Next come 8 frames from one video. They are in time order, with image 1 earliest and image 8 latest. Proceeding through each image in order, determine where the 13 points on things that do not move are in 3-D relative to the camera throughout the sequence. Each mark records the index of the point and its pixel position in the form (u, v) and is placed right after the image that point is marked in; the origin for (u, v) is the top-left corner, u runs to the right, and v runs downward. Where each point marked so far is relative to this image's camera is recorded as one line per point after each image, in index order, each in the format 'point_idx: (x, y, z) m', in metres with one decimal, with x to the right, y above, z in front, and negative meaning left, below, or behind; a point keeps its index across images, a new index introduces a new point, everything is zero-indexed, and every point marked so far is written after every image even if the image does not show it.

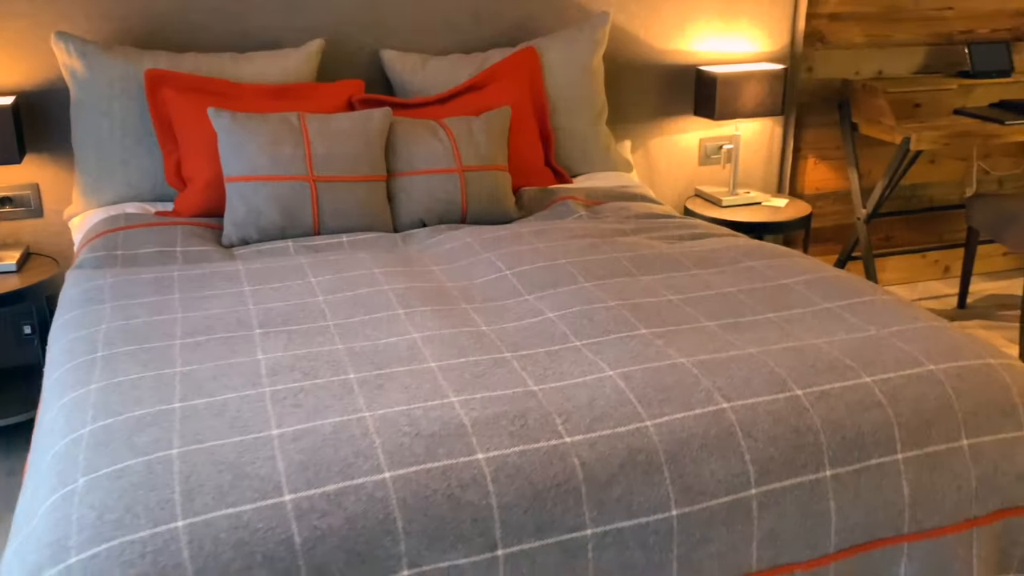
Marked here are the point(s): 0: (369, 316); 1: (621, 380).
0: (-0.3, -0.1, +1.6) m
1: (+0.2, -0.1, +1.3) m
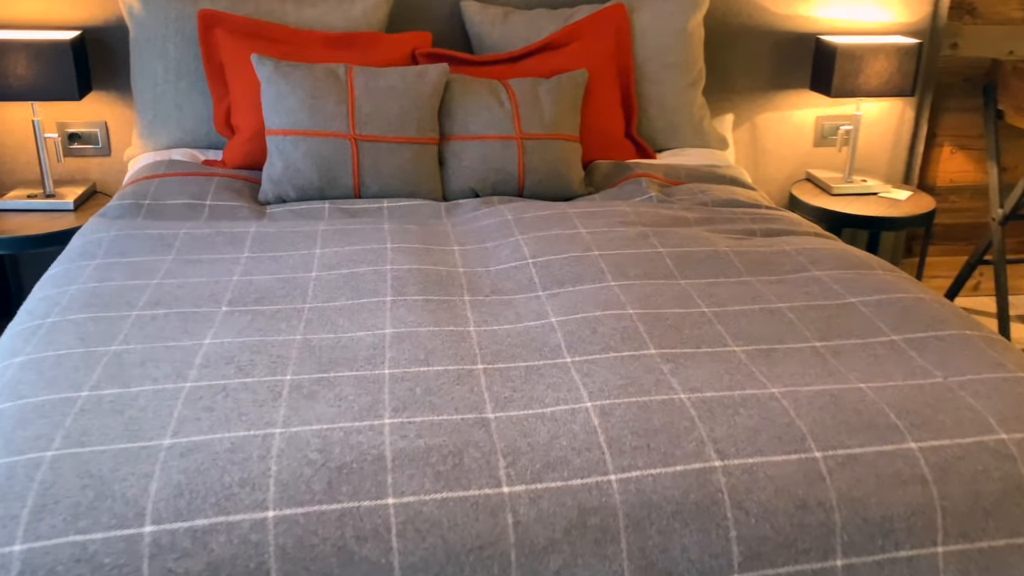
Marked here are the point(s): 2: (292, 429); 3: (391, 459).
0: (-0.3, 0.0, +1.5) m
1: (+0.1, -0.2, +1.1) m
2: (-0.3, -0.2, +1.1) m
3: (-0.2, -0.2, +1.0) m
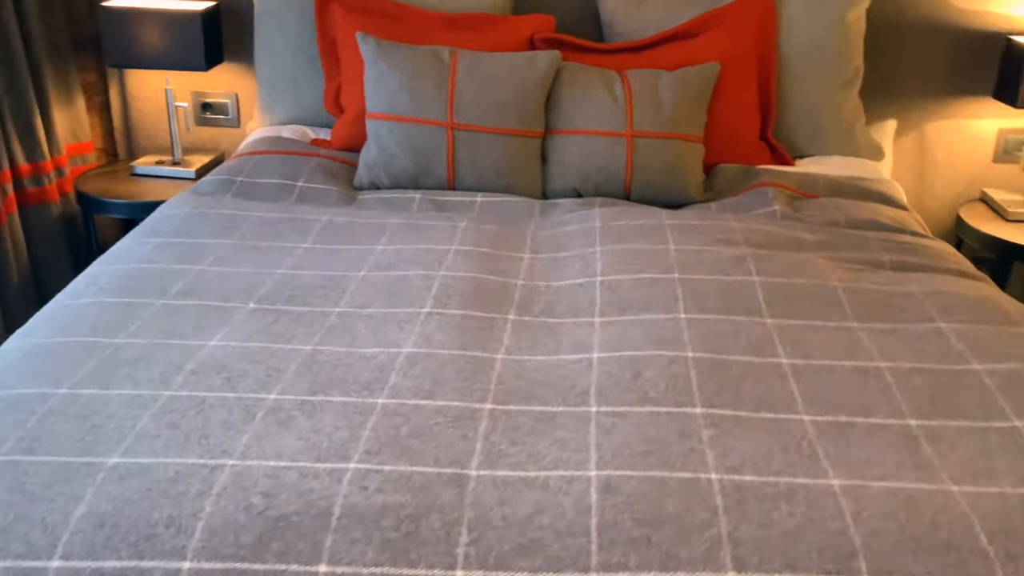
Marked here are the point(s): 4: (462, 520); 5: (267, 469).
0: (-0.2, 0.0, +1.3) m
1: (+0.1, -0.2, +0.9) m
2: (-0.3, -0.2, +1.0) m
3: (-0.2, -0.2, +0.9) m
4: (-0.1, -0.2, +0.9) m
5: (-0.3, -0.2, +1.0) m
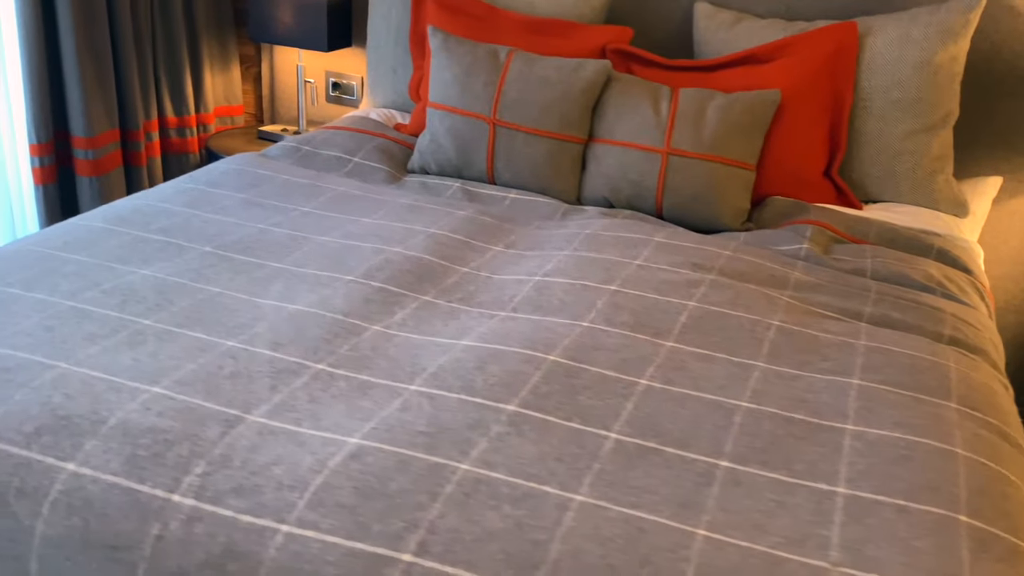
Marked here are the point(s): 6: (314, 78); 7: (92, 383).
0: (-0.3, 0.0, +1.5) m
1: (-0.2, -0.2, +1.0) m
2: (-0.6, -0.1, +1.1) m
3: (-0.5, -0.2, +1.0) m
4: (-0.3, -0.2, +1.0) m
5: (-0.5, -0.1, +1.1) m
6: (-0.7, +0.7, +2.9) m
7: (-0.5, -0.1, +1.1) m
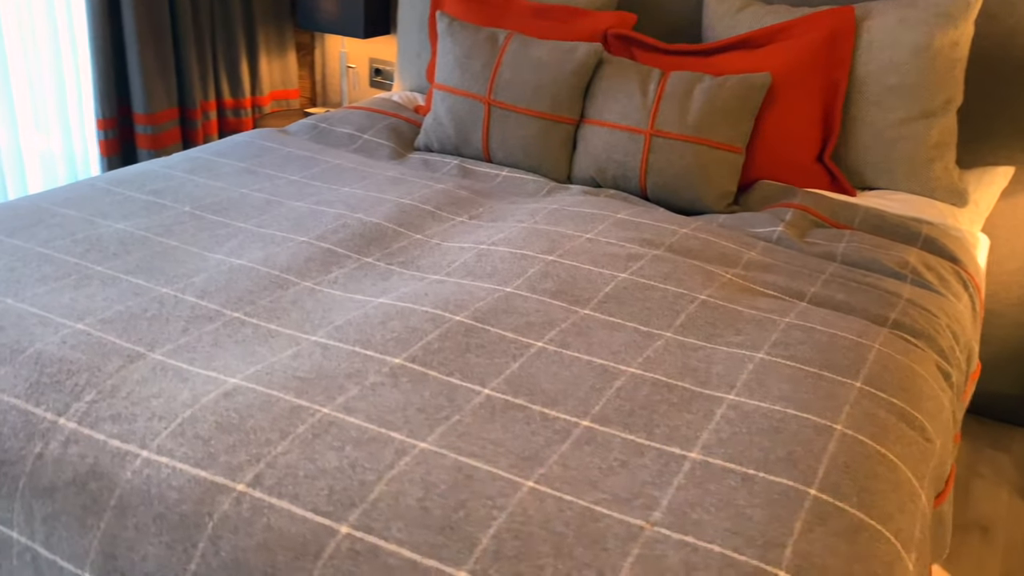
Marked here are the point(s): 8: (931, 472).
0: (-0.4, +0.1, +1.5) m
1: (-0.3, -0.1, +1.0) m
2: (-0.7, 0.0, +1.2) m
3: (-0.6, -0.1, +1.1) m
4: (-0.5, -0.1, +1.1) m
5: (-0.7, 0.0, +1.2) m
6: (-0.5, +0.8, +3.0) m
7: (-0.7, 0.0, +1.2) m
8: (+0.5, -0.2, +1.0) m
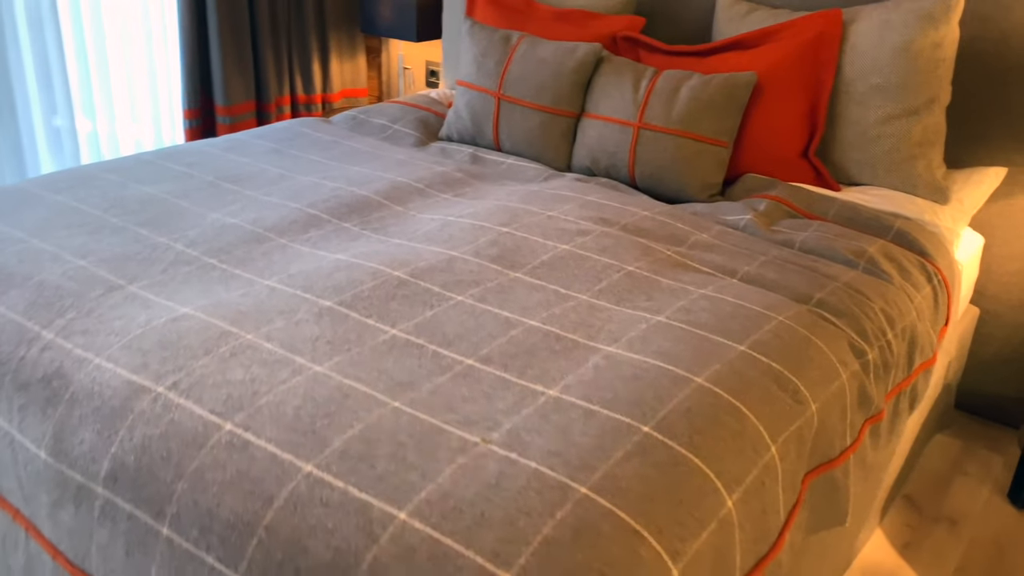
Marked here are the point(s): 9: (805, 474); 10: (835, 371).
0: (-0.5, +0.2, +1.7) m
1: (-0.5, 0.0, +1.2) m
2: (-0.8, +0.1, +1.4) m
3: (-0.7, 0.0, +1.3) m
4: (-0.6, 0.0, +1.3) m
5: (-0.8, +0.1, +1.4) m
6: (-0.4, +0.8, +3.2) m
7: (-0.8, +0.1, +1.4) m
8: (+0.4, -0.2, +1.1) m
9: (+0.4, -0.2, +1.1) m
10: (+0.5, -0.1, +1.2) m
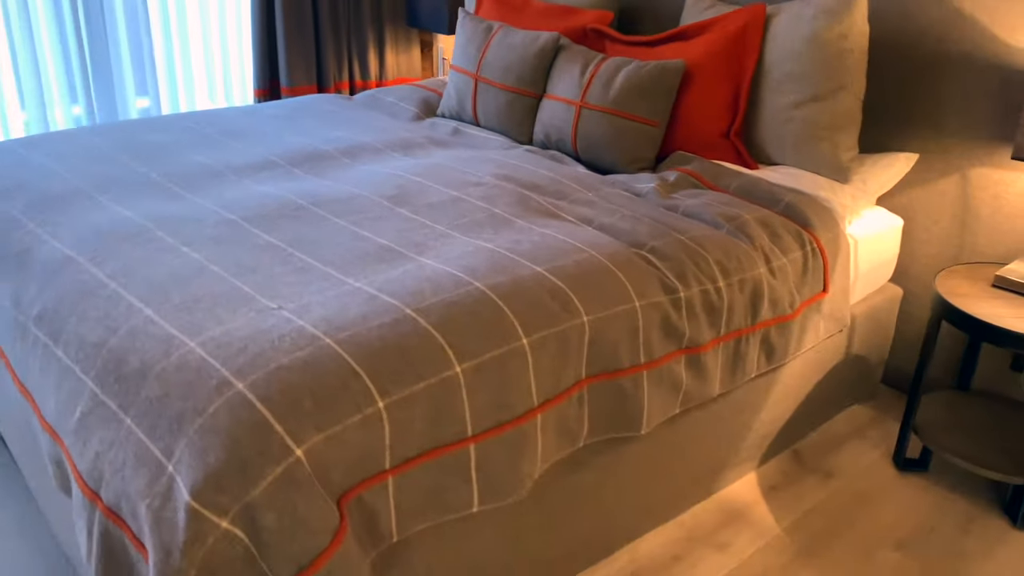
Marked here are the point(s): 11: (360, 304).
0: (-0.6, +0.3, +2.1) m
1: (-0.7, +0.1, +1.6) m
2: (-1.0, +0.3, +1.9) m
3: (-0.9, +0.2, +1.7) m
4: (-0.9, +0.2, +1.6) m
5: (-1.0, +0.3, +1.8) m
6: (-0.2, +0.9, +3.5) m
7: (-1.0, +0.2, +1.8) m
8: (+0.1, -0.1, +1.3) m
9: (+0.1, -0.1, +1.4) m
10: (+0.2, 0.0, +1.4) m
11: (-0.2, 0.0, +1.2) m
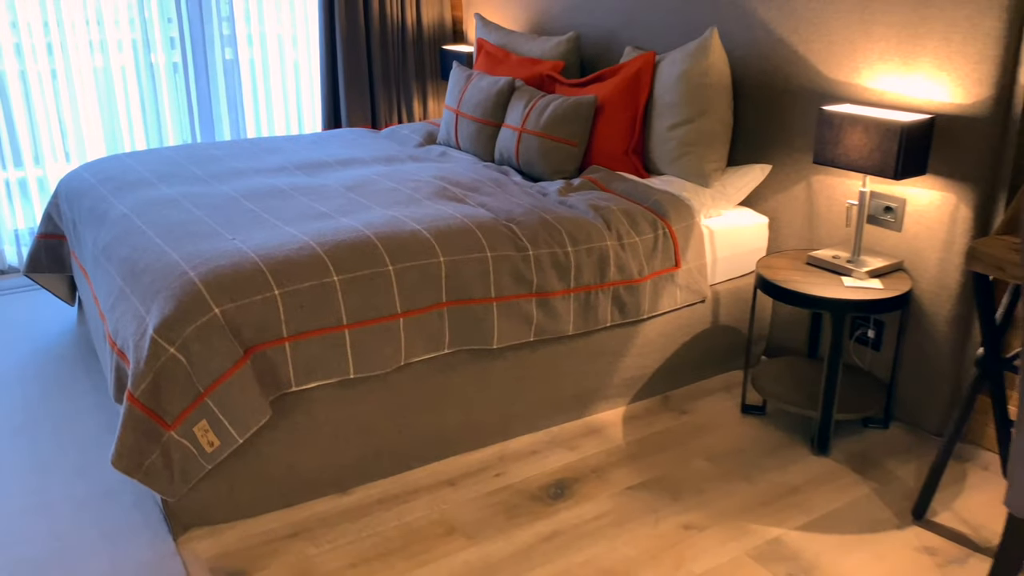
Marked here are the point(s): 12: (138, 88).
0: (-0.7, +0.4, +2.8) m
1: (-0.9, +0.3, +2.3) m
2: (-1.1, +0.4, +2.7) m
3: (-1.1, +0.3, +2.5) m
4: (-1.1, +0.3, +2.4) m
5: (-1.1, +0.4, +2.6) m
6: (-0.1, +0.9, +4.2) m
7: (-1.1, +0.4, +2.6) m
8: (-0.2, +0.1, +1.9) m
9: (-0.2, 0.0, +2.0) m
10: (-0.1, +0.1, +2.0) m
11: (-0.5, +0.1, +1.9) m
12: (-1.6, +0.8, +3.6) m
